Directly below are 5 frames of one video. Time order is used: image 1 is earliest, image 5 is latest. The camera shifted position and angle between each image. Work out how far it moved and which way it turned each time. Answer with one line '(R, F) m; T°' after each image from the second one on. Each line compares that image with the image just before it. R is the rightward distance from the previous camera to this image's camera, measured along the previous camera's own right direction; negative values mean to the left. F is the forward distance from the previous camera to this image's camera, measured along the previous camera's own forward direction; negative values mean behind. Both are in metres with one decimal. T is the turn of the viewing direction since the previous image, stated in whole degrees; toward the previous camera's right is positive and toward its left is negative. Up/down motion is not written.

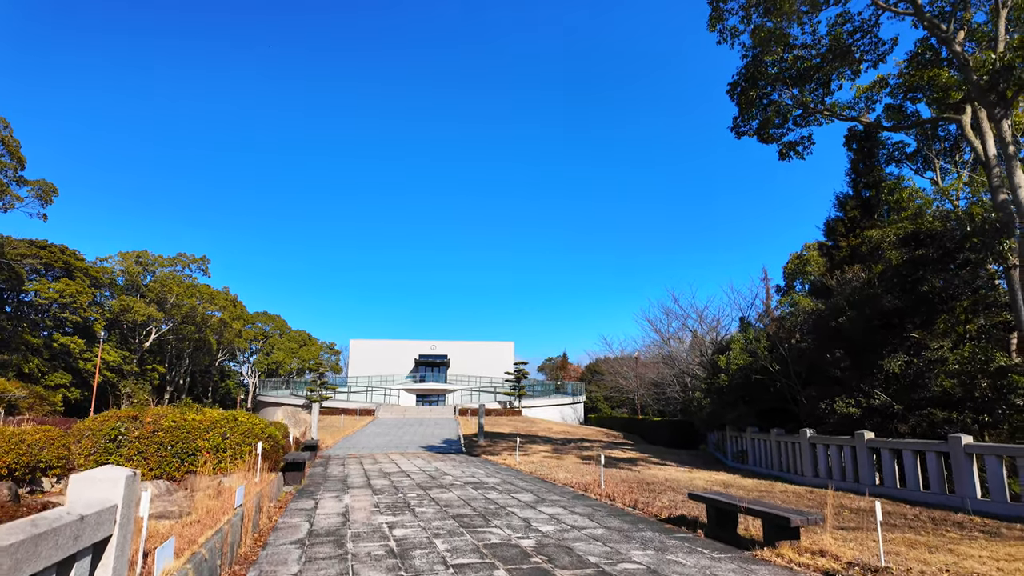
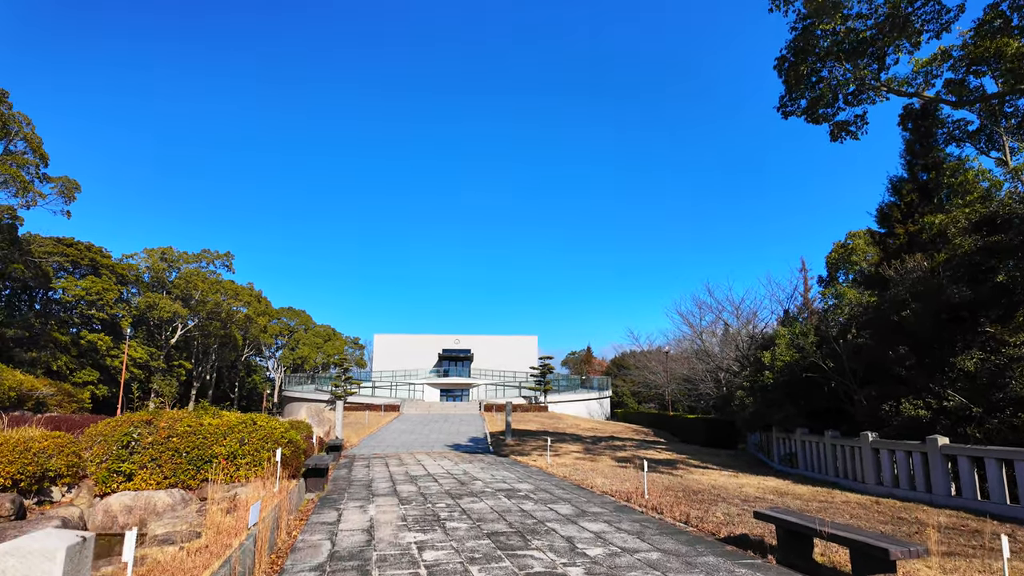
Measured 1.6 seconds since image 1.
(-0.2, +0.7) m; -2°
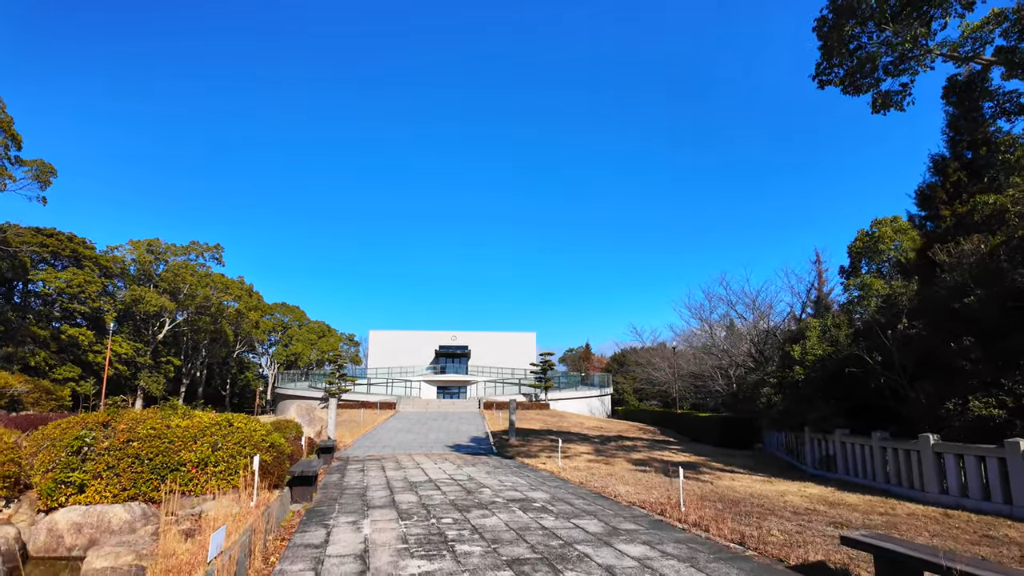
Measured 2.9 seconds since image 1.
(-0.3, +1.1) m; 0°
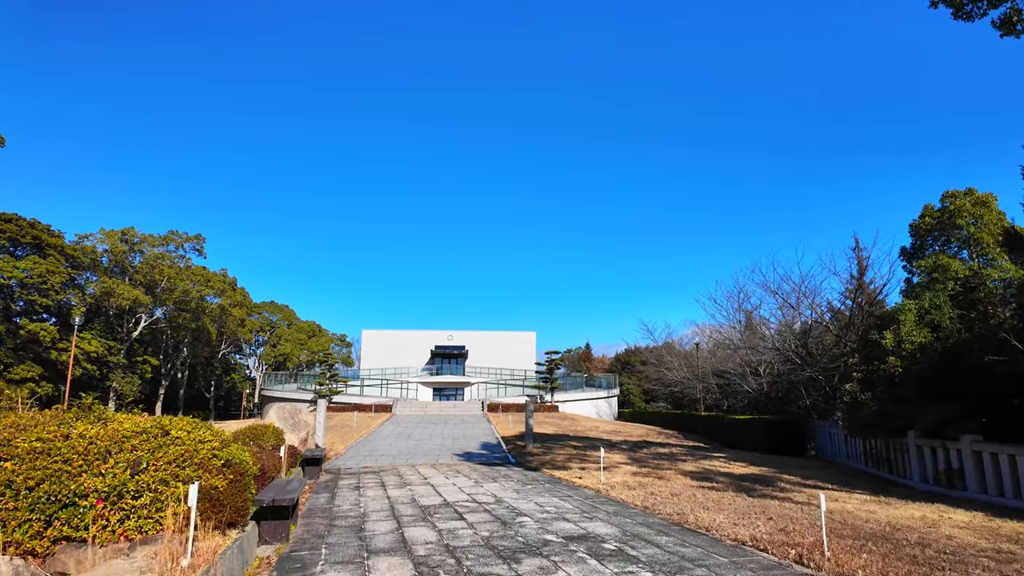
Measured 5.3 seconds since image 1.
(-0.7, +2.2) m; +1°
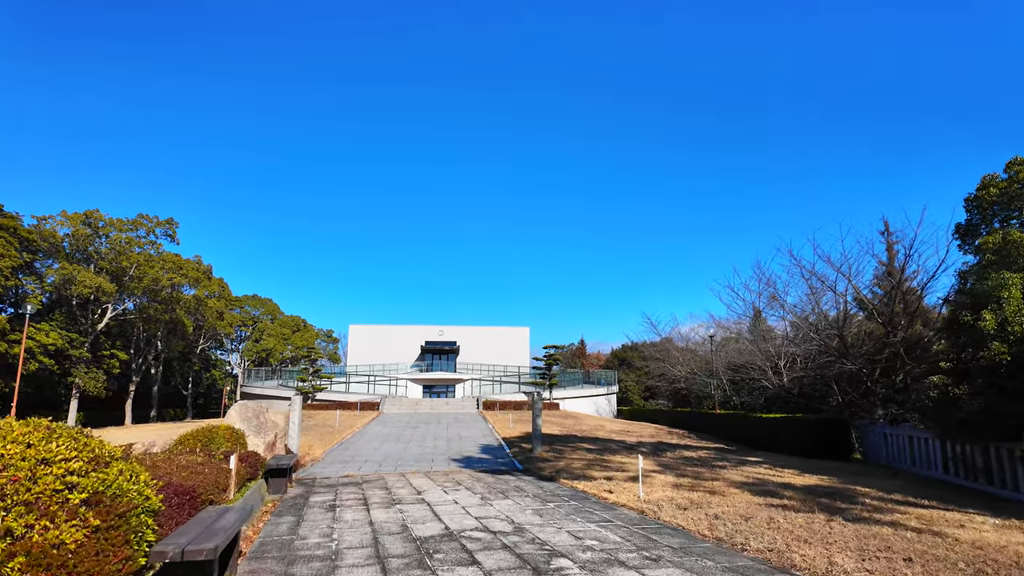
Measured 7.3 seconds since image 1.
(-0.4, +1.9) m; +1°
